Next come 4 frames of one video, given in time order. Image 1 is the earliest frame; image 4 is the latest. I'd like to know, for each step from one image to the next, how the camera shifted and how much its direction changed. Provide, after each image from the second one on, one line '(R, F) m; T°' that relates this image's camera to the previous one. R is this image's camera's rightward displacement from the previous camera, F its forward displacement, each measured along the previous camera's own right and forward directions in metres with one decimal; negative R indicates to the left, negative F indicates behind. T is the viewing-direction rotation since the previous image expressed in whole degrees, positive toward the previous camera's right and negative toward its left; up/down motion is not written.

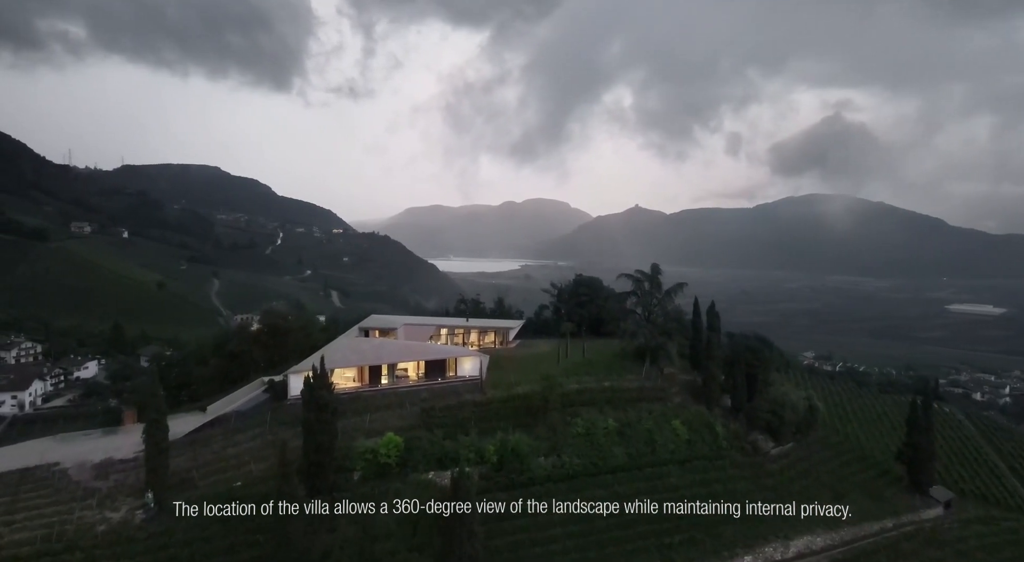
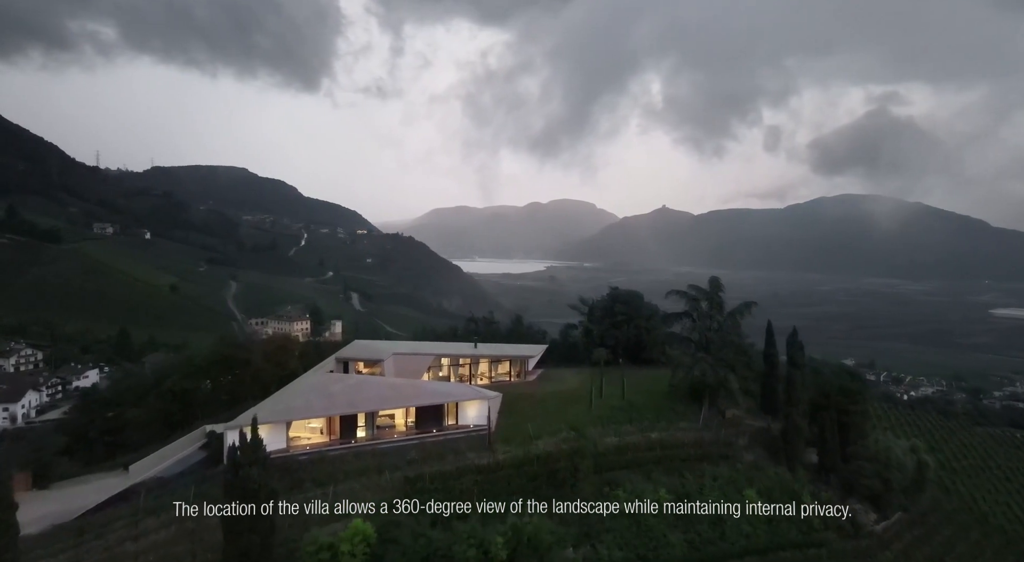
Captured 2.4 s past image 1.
(+0.2, +7.3) m; -2°
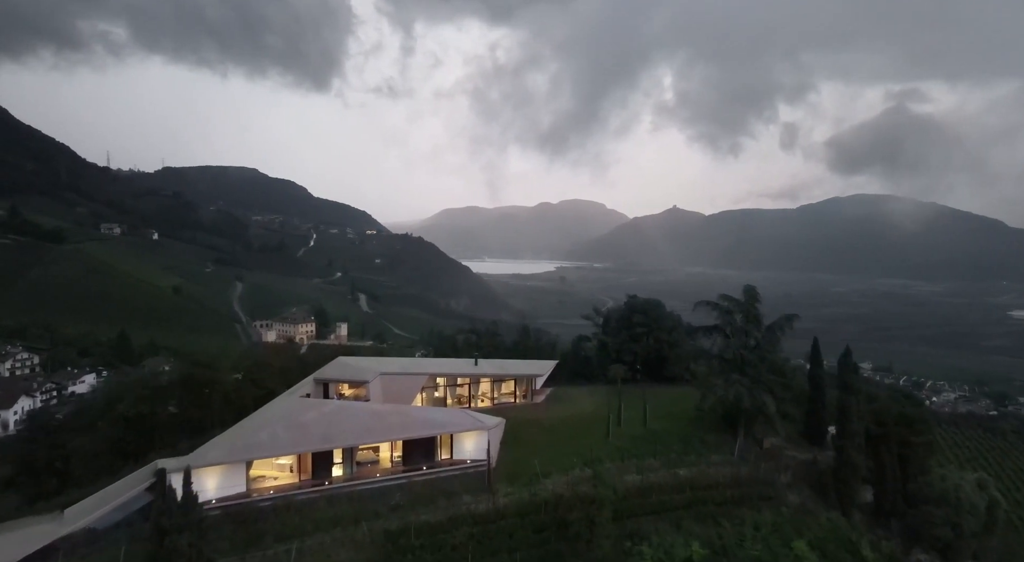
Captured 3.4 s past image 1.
(+0.2, +3.4) m; -1°
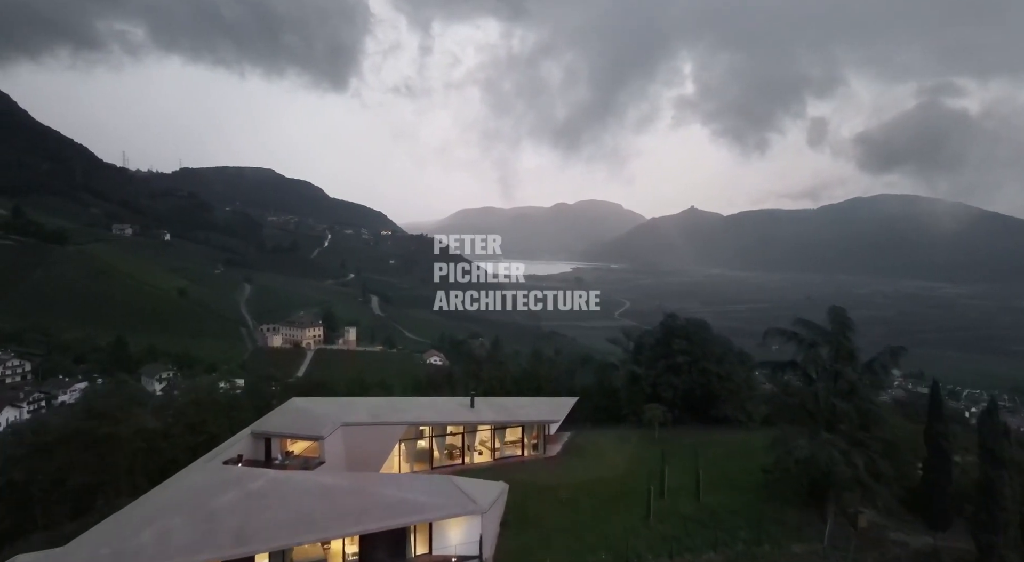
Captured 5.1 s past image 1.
(+0.3, +5.8) m; -2°
